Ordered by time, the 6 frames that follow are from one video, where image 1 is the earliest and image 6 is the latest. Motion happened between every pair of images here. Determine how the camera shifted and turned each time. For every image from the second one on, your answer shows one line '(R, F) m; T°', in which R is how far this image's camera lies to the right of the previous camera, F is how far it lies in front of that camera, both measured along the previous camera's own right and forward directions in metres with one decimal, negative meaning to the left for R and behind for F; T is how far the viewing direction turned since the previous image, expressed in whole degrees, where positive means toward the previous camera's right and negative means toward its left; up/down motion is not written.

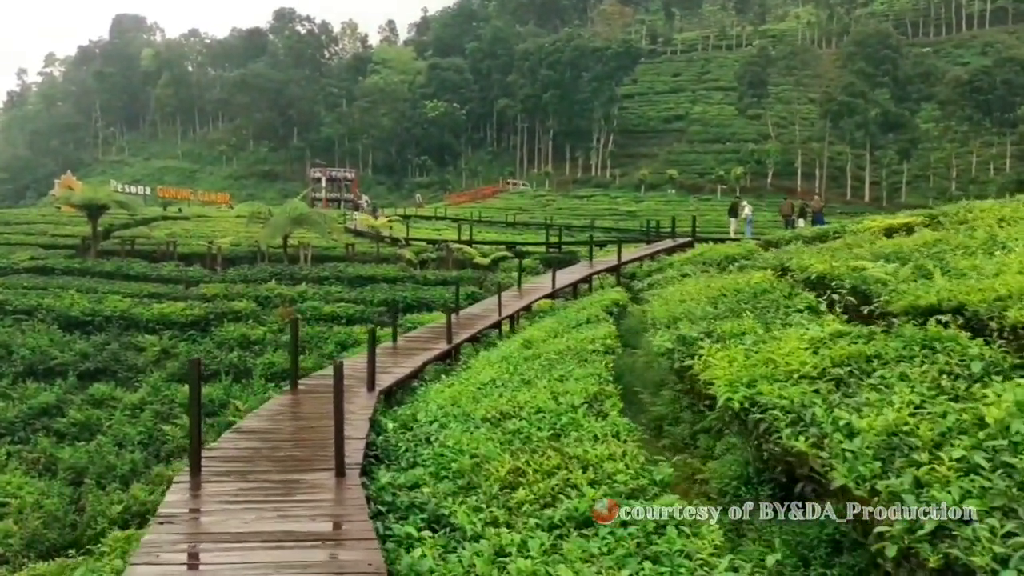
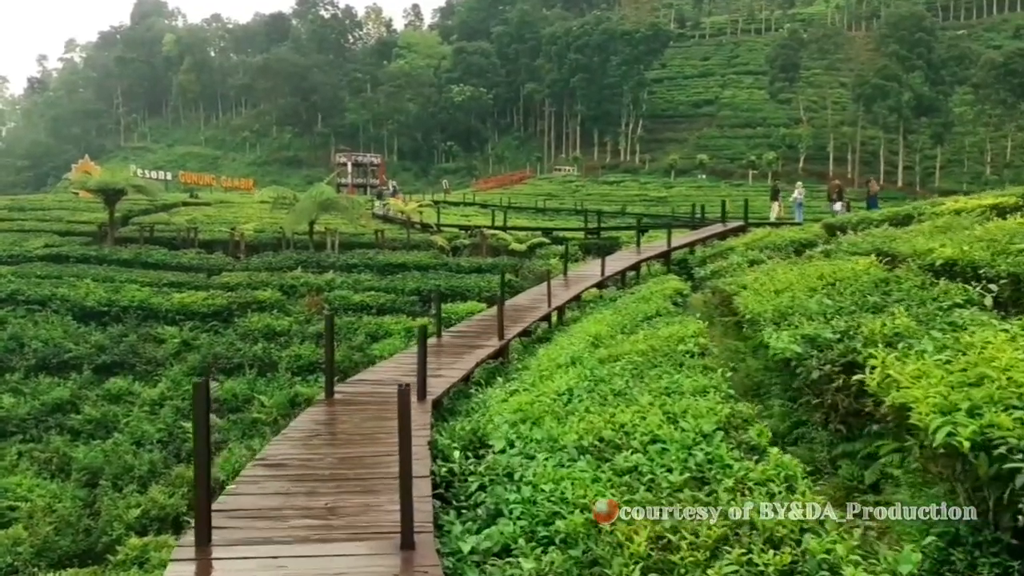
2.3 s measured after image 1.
(-0.4, +1.5) m; -1°
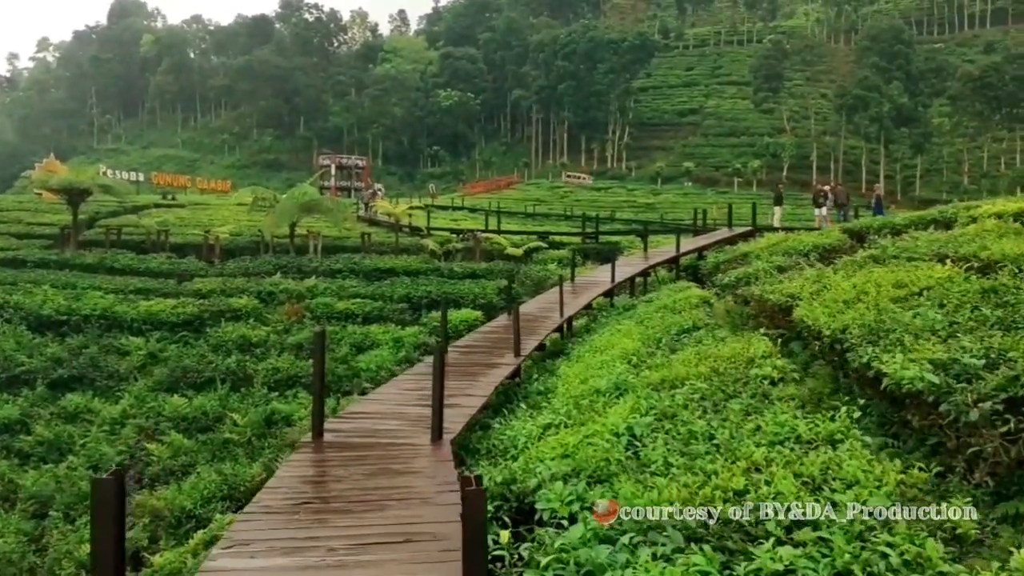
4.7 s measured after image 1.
(-0.4, +1.5) m; +1°
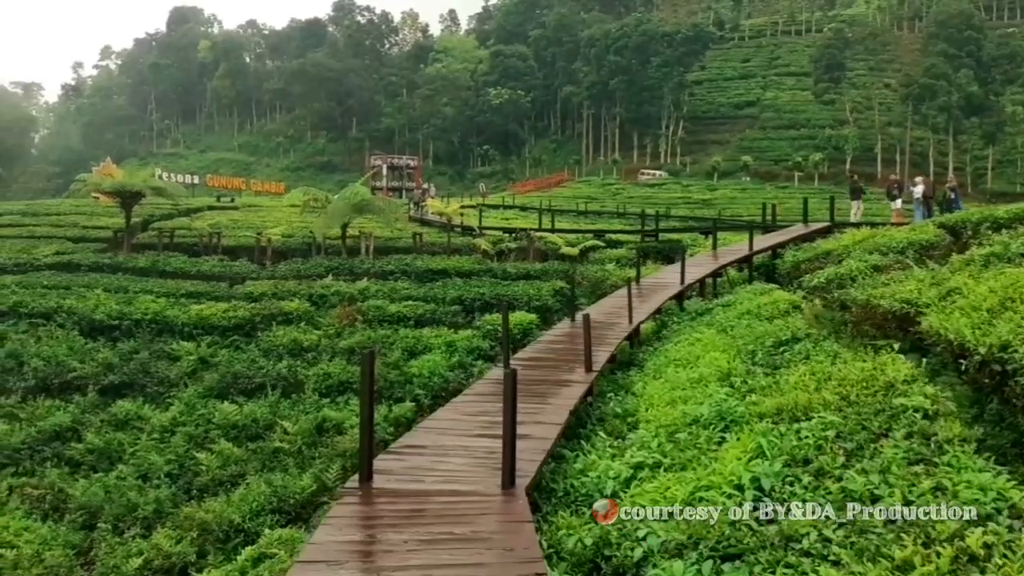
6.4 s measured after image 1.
(-0.2, +1.2) m; -3°
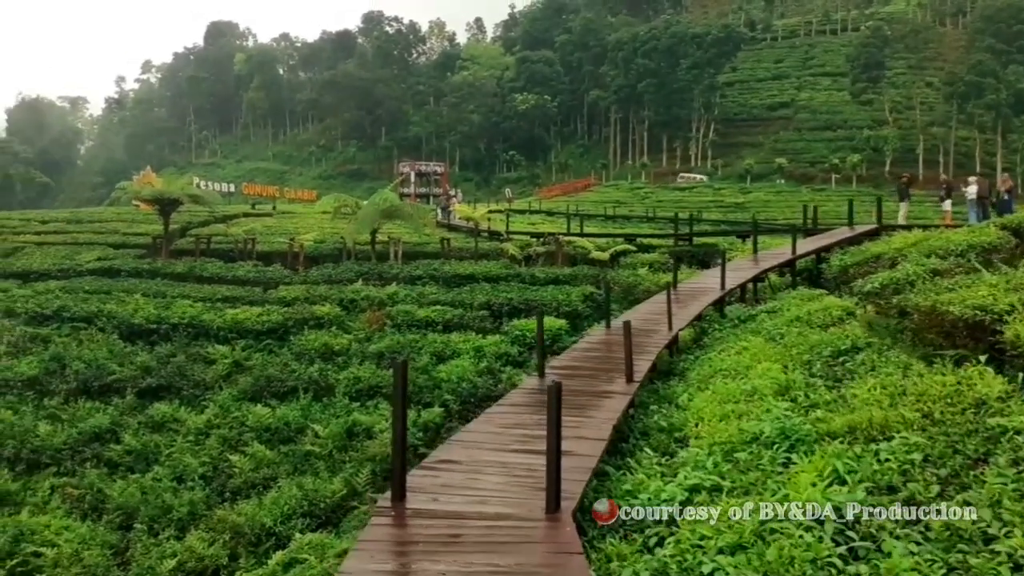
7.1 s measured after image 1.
(-0.1, +0.6) m; -2°
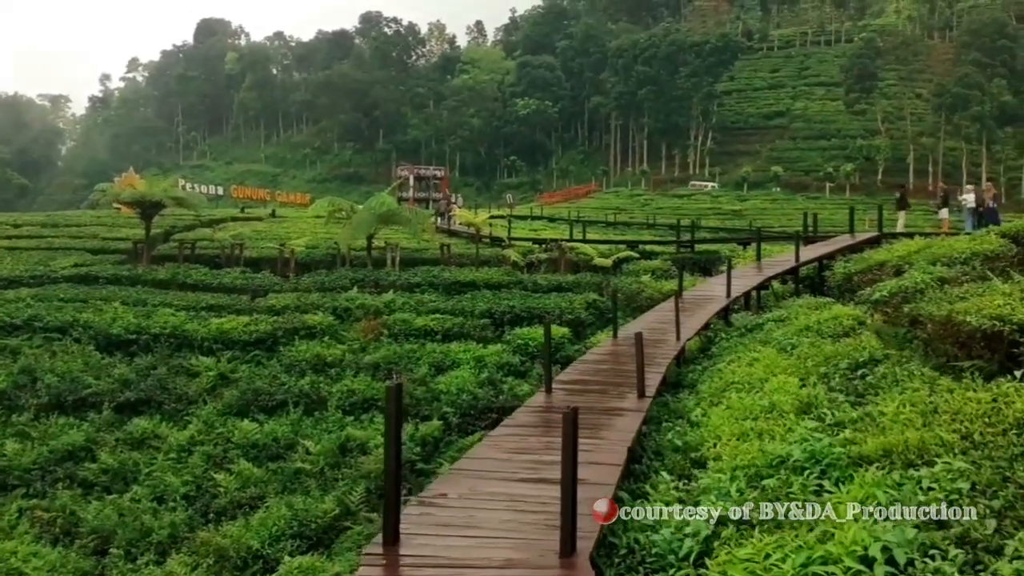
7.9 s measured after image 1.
(-0.1, +0.4) m; 0°
